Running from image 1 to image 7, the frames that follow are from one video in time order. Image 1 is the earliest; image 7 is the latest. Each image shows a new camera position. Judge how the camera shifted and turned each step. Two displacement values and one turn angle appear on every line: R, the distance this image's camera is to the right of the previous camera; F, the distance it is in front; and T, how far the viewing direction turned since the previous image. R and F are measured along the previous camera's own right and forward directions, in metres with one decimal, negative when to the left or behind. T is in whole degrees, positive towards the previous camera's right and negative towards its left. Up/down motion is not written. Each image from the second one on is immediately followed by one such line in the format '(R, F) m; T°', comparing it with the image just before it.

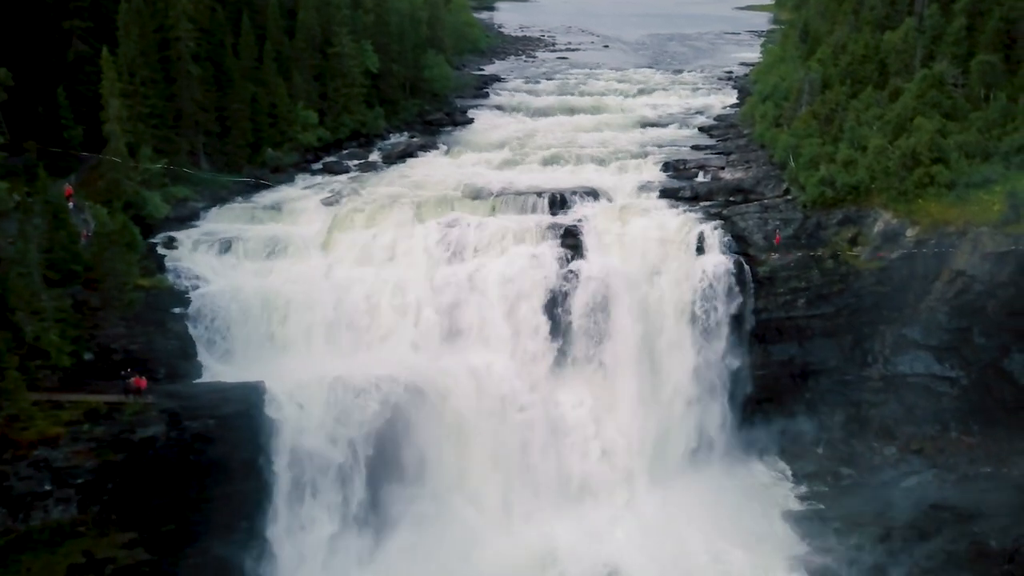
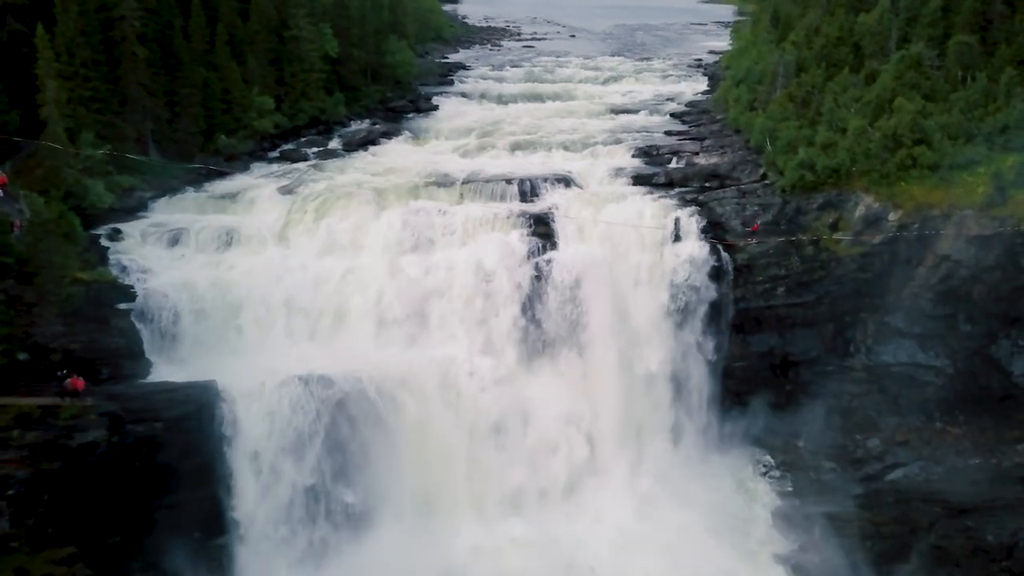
(-0.1, +1.1) m; +2°
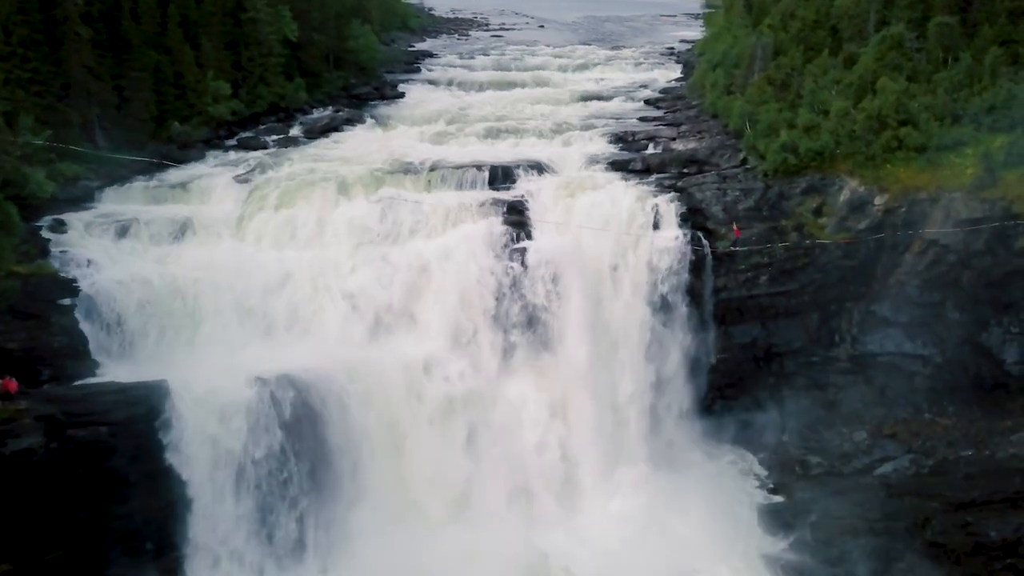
(-0.1, +1.0) m; +2°
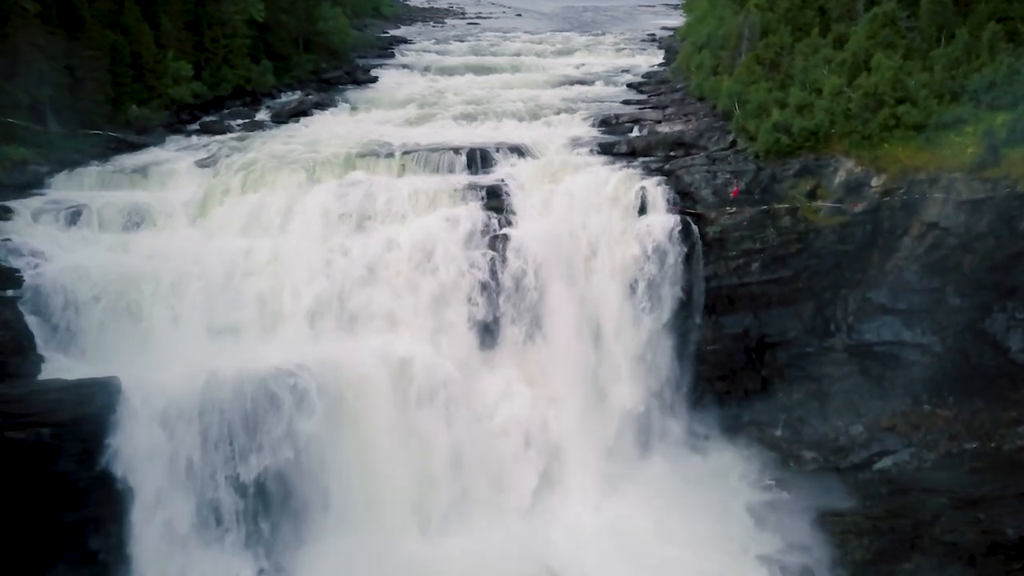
(0.0, +1.1) m; +2°
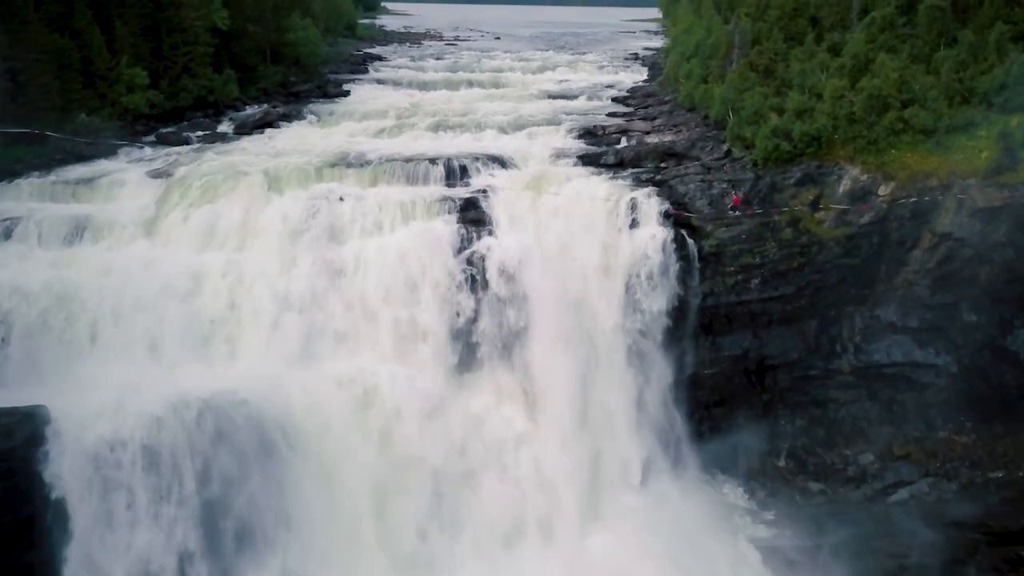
(0.0, +1.5) m; +1°
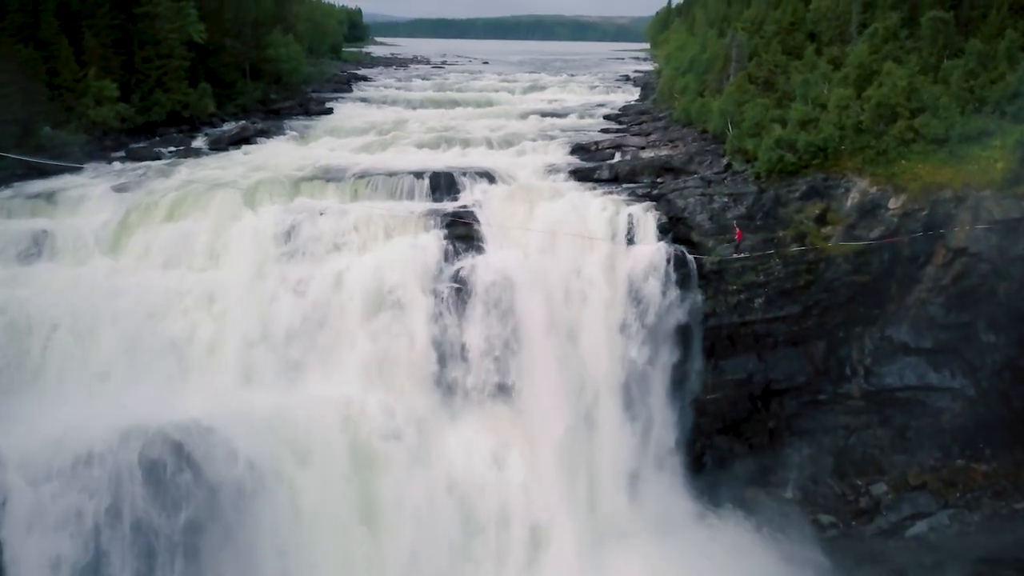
(-0.1, +1.1) m; +1°
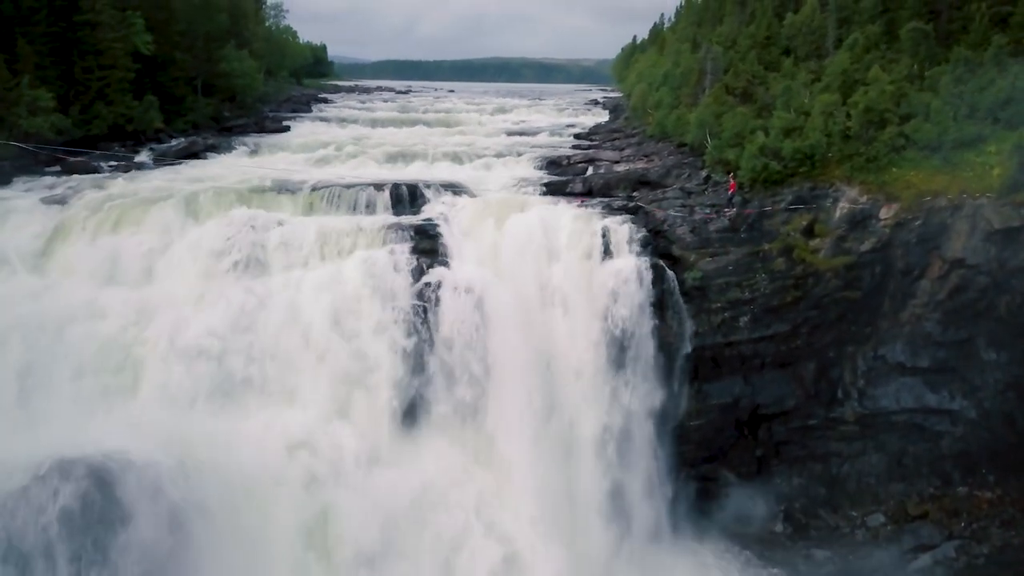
(0.0, +1.3) m; +2°
